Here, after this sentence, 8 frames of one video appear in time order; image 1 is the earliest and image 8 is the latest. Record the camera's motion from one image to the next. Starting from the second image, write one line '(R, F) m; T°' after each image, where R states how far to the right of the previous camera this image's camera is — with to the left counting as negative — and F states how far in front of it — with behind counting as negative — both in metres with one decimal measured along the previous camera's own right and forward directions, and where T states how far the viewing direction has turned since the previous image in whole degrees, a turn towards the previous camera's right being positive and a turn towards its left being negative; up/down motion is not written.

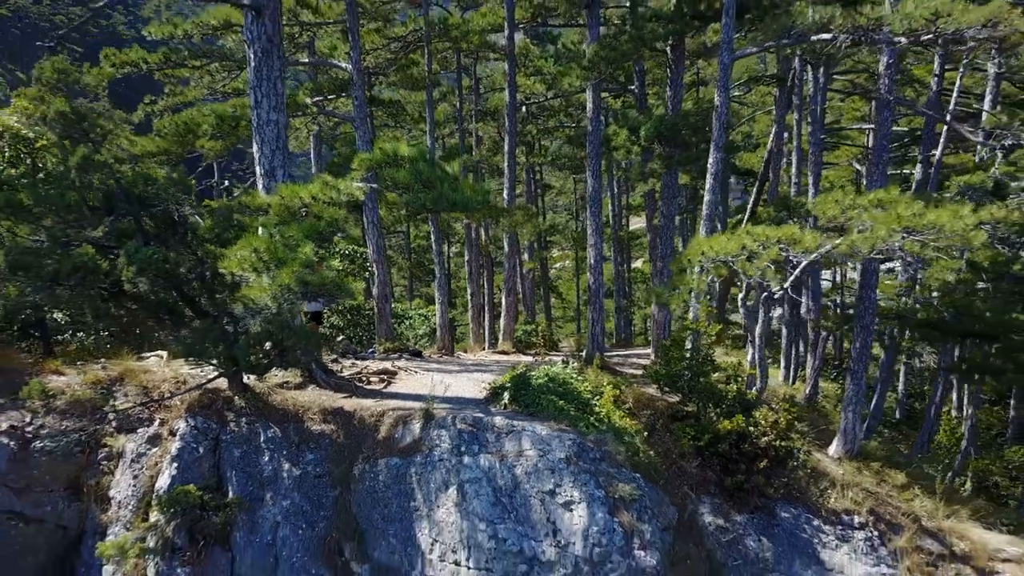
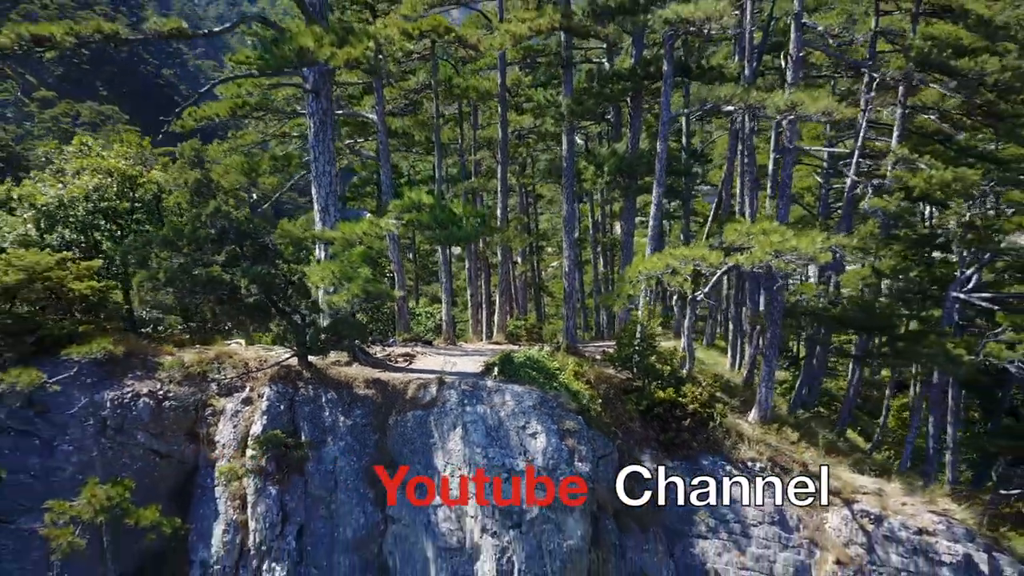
(+0.1, -2.7) m; 0°
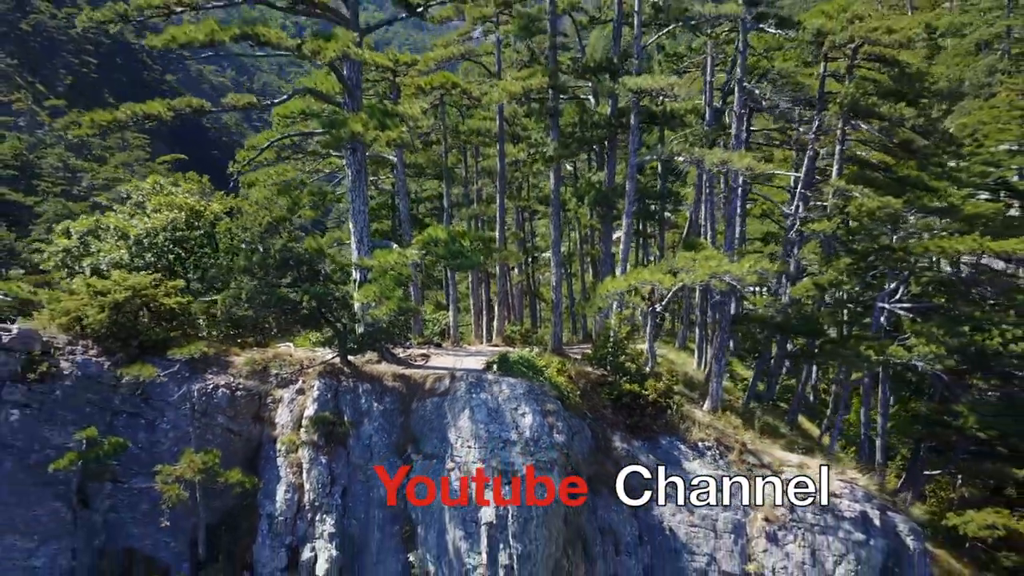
(0.0, -2.6) m; 0°
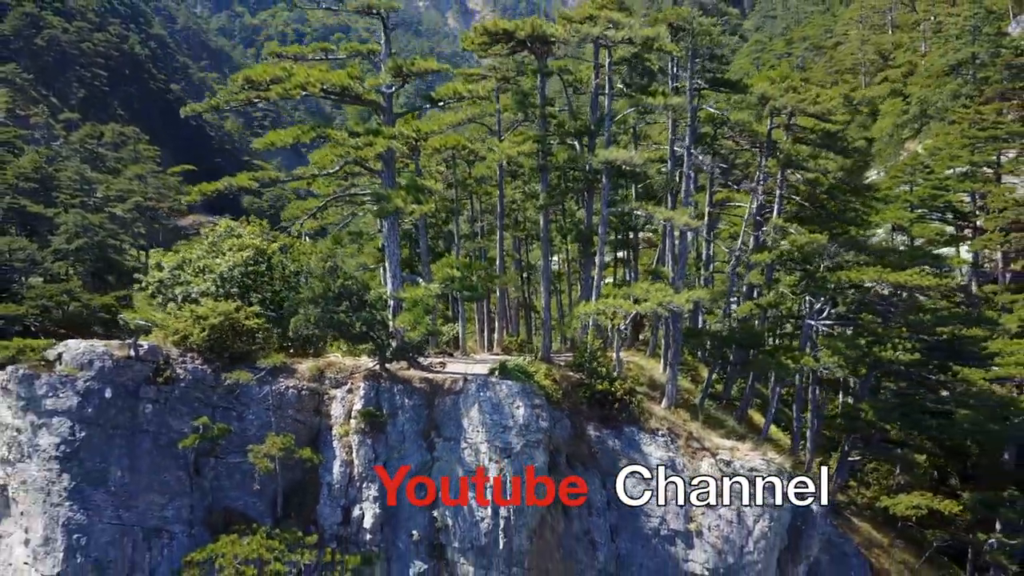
(0.0, -3.8) m; 0°
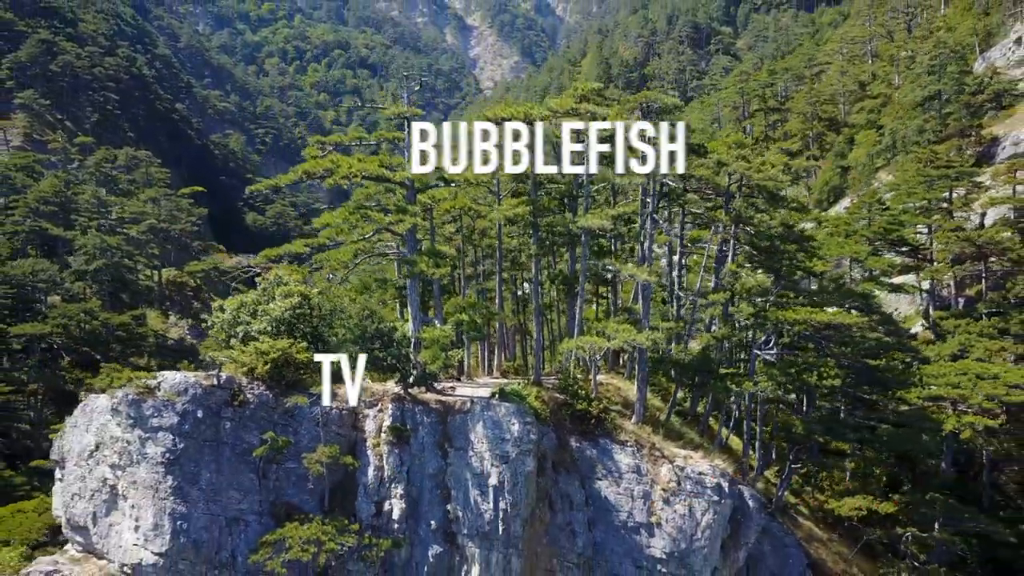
(0.0, -4.1) m; 0°
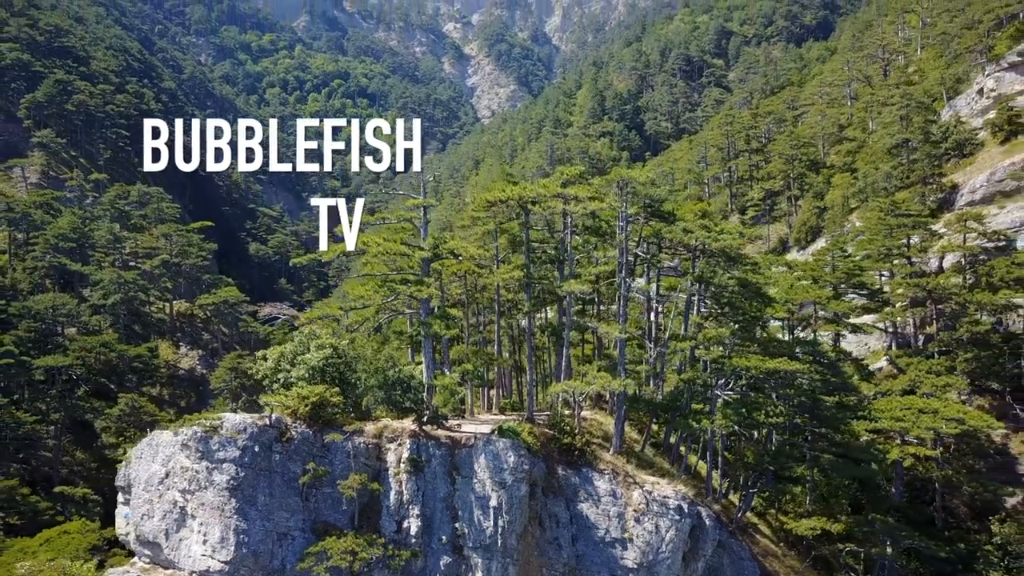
(0.0, -4.2) m; 0°
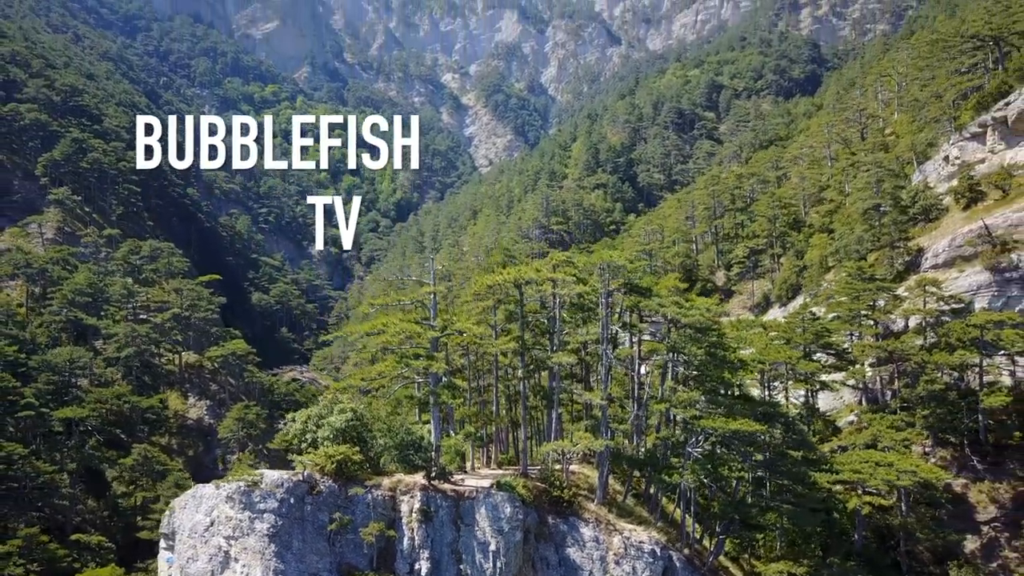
(0.0, -4.2) m; 0°
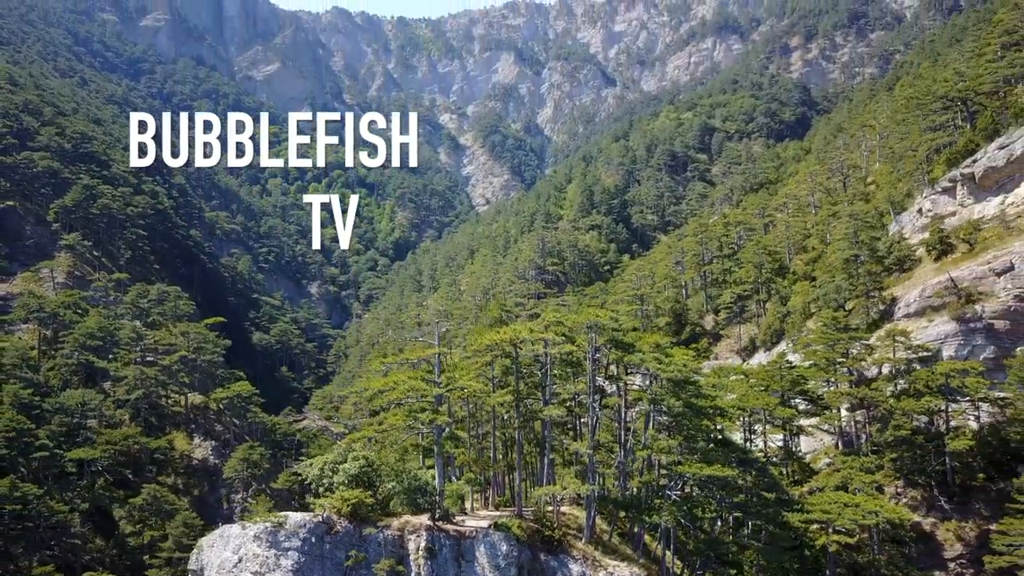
(0.0, -3.7) m; 0°
